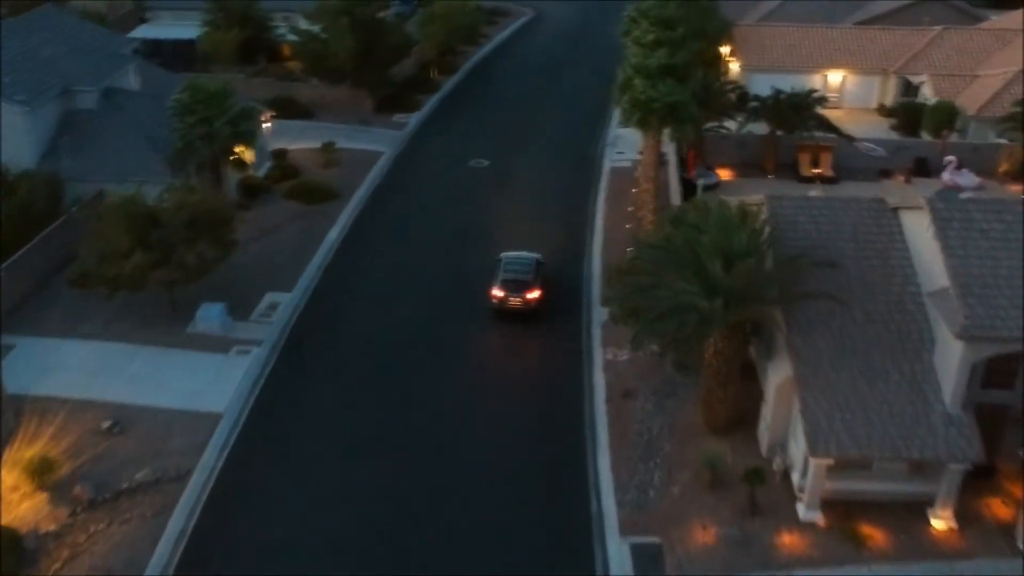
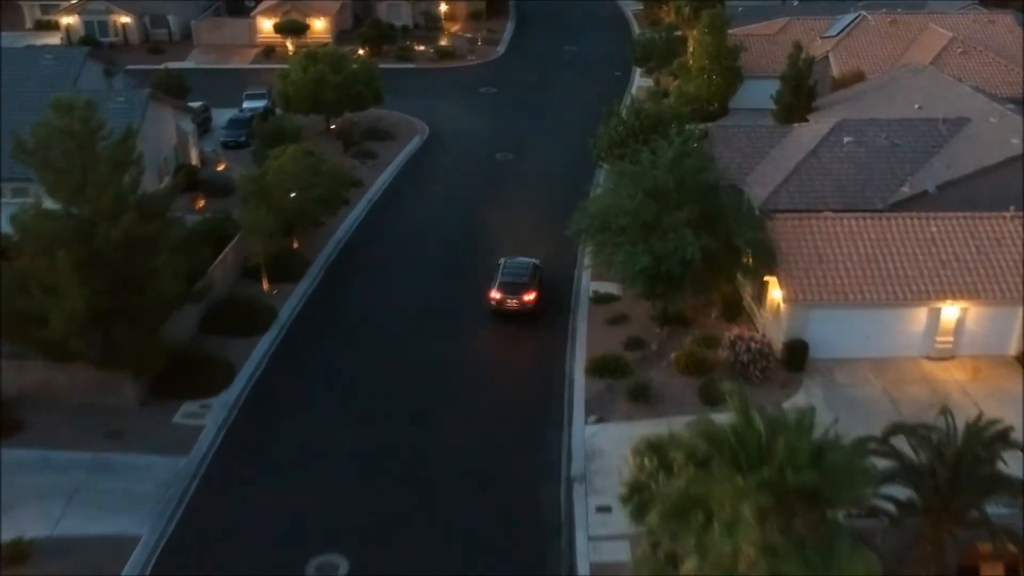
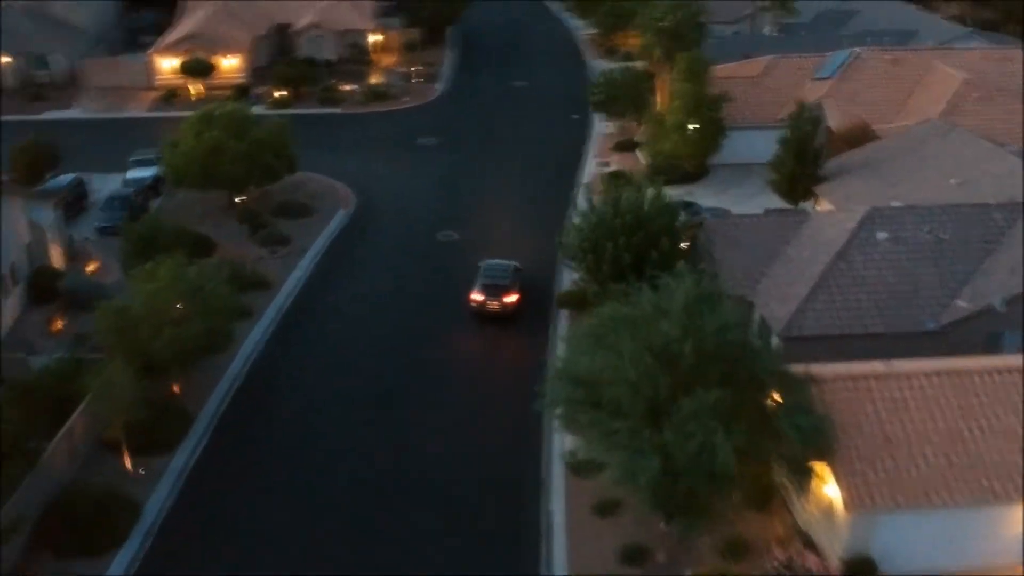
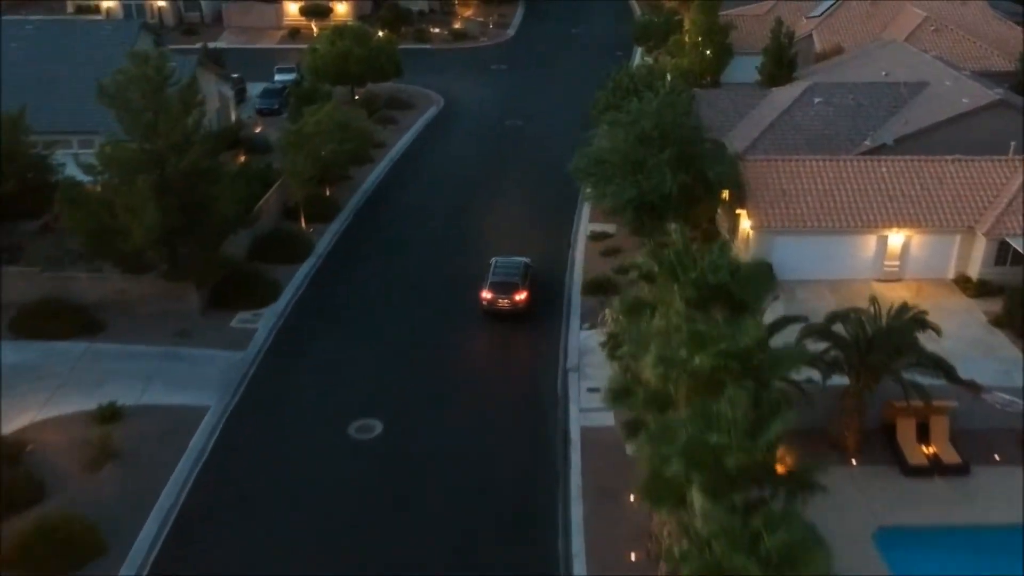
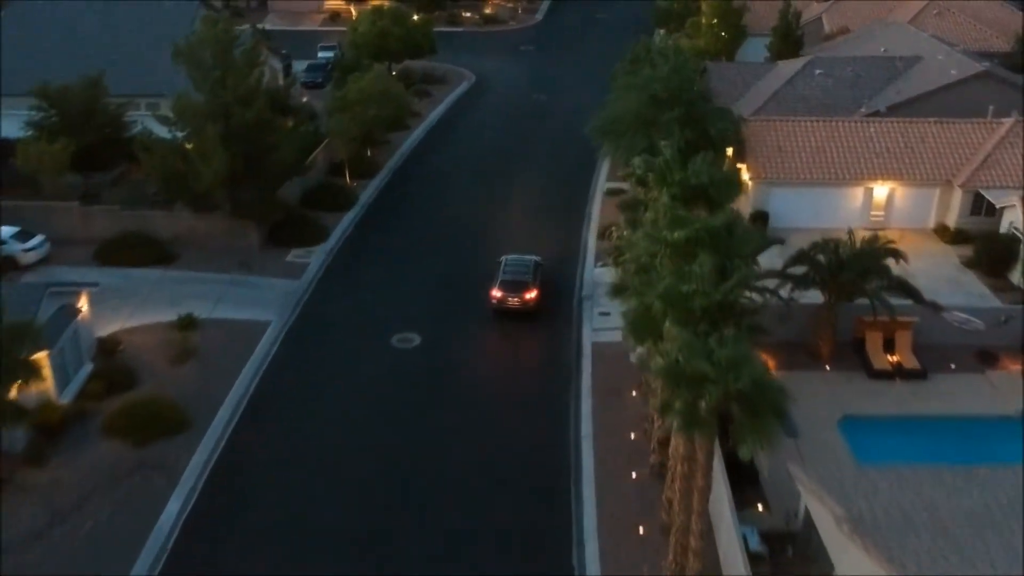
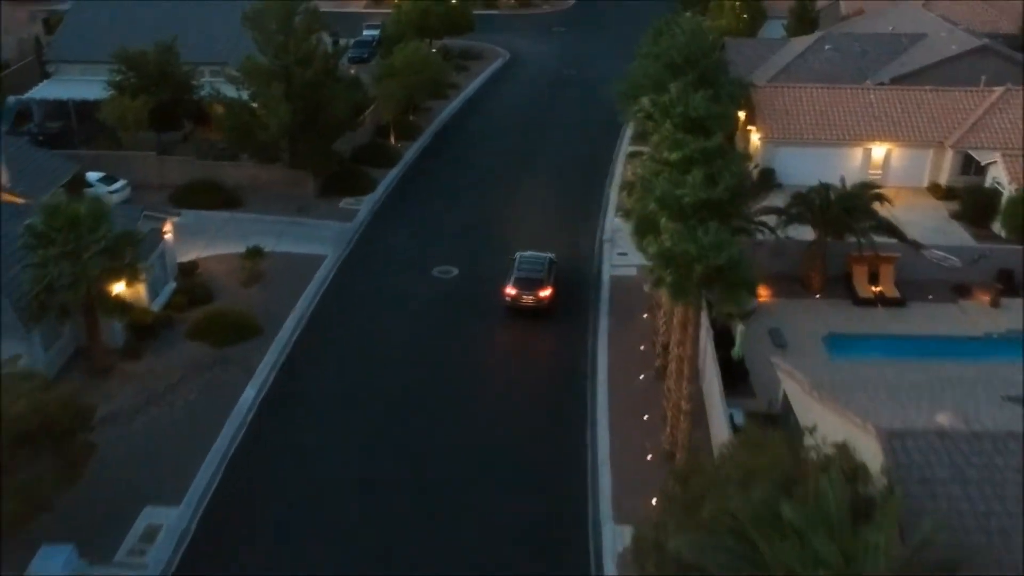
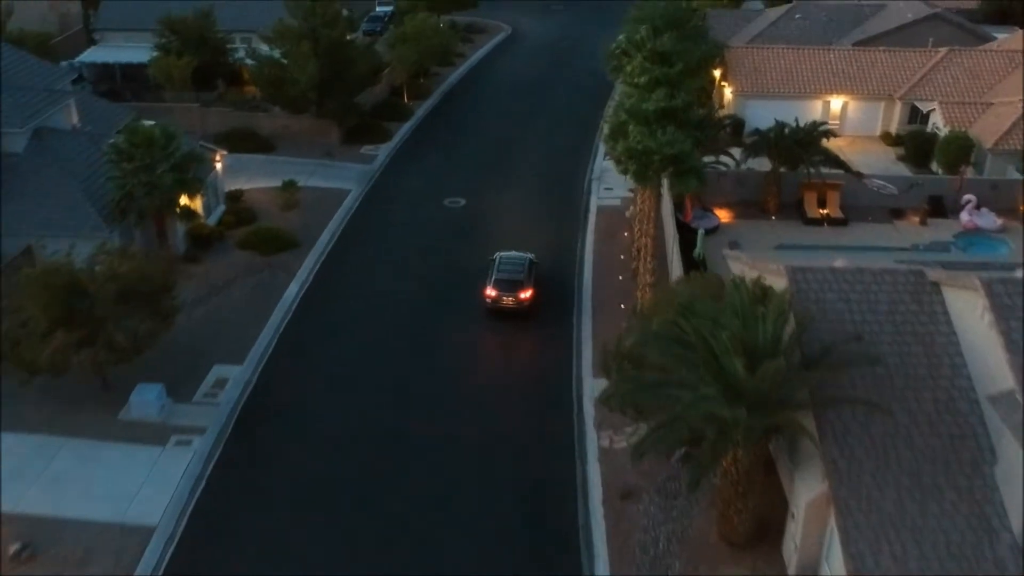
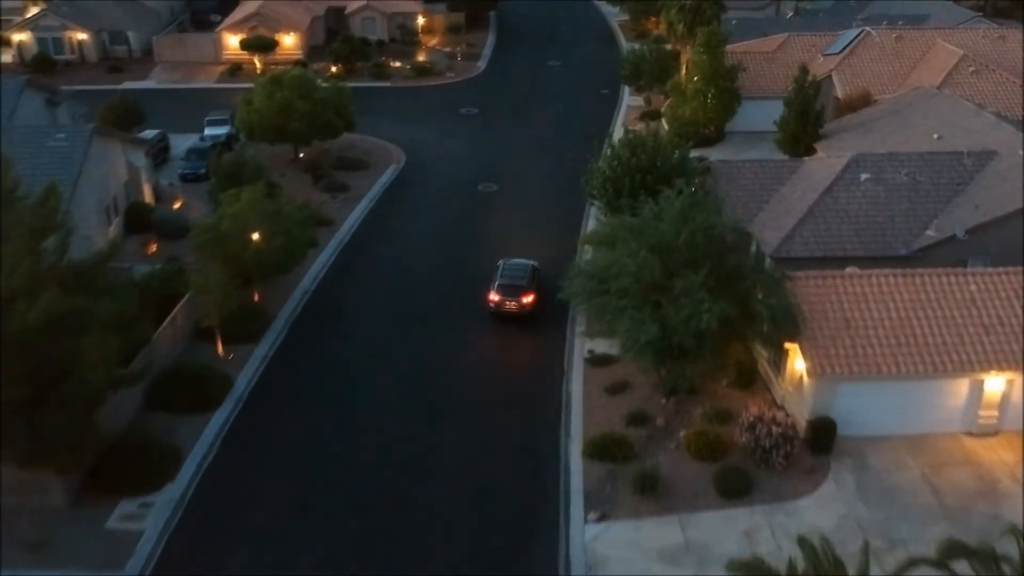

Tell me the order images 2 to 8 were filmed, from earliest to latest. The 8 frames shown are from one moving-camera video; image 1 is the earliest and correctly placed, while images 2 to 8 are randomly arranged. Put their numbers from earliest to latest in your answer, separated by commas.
7, 6, 5, 4, 2, 8, 3
